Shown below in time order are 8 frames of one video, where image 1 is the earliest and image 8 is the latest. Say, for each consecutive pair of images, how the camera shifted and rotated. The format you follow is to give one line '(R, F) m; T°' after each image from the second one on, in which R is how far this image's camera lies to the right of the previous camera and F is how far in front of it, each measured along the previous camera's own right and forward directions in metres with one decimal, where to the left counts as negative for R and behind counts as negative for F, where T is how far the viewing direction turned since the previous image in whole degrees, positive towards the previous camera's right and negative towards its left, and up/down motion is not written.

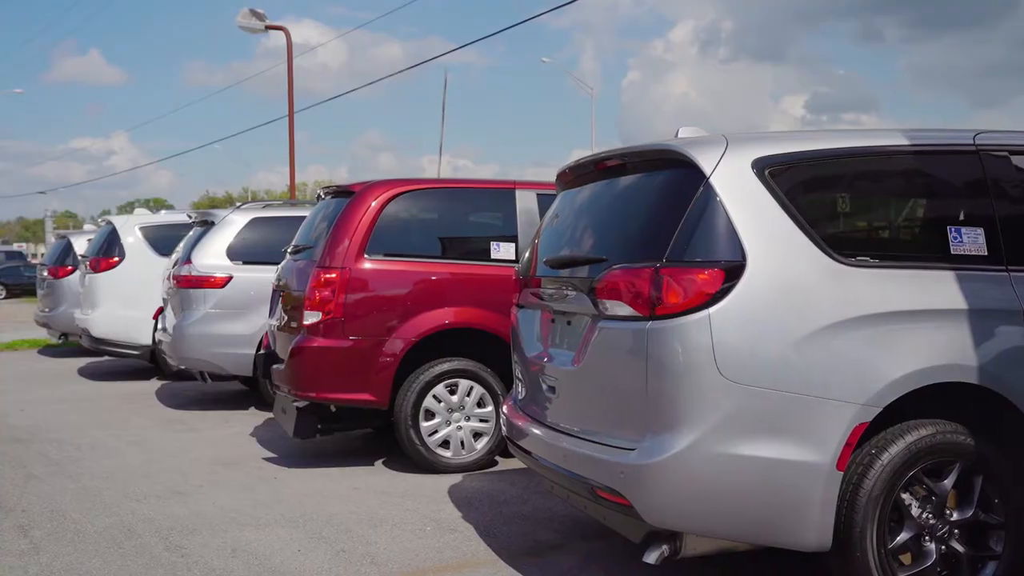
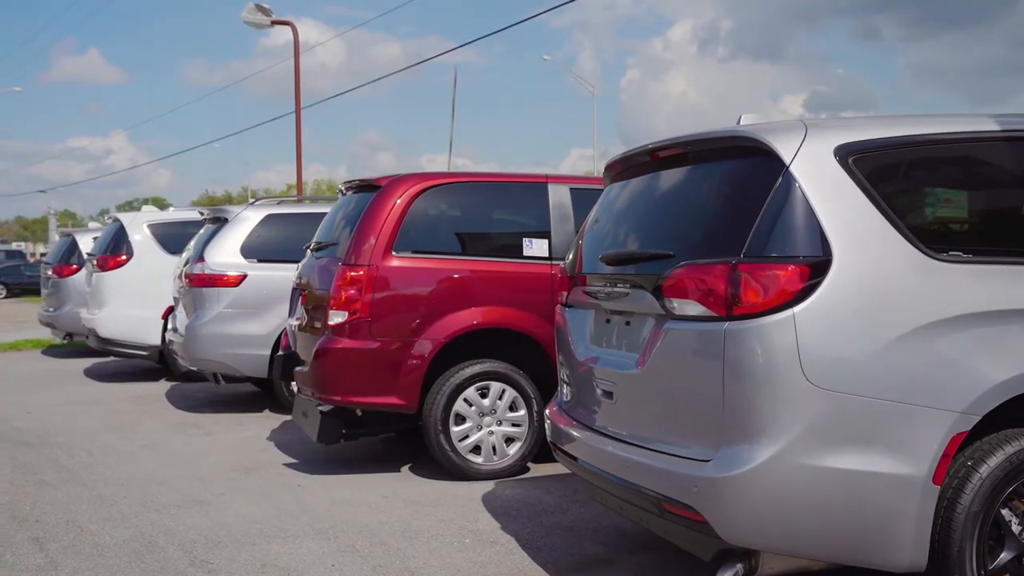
(-0.2, +0.3) m; 0°
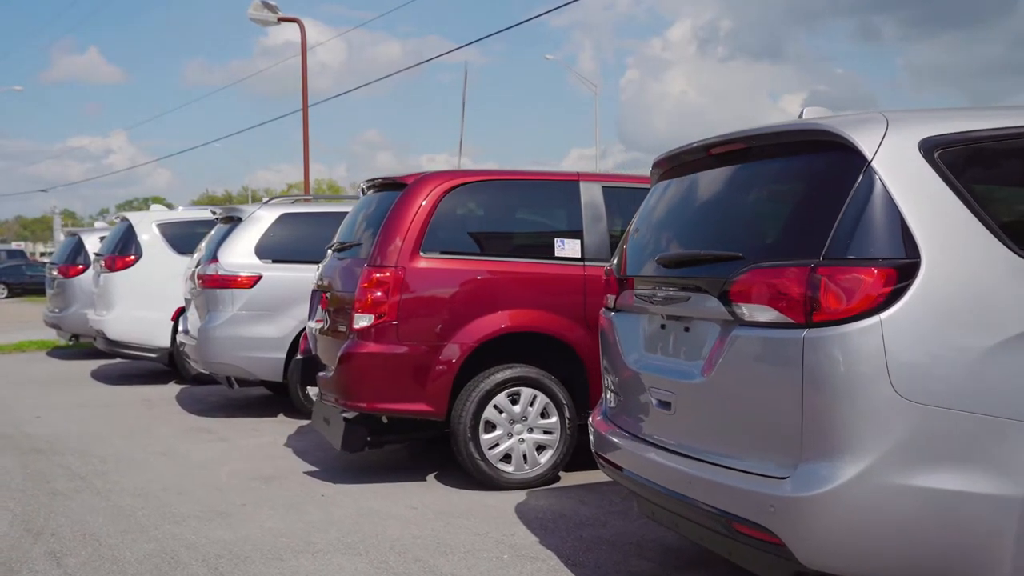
(-0.2, +0.2) m; 0°
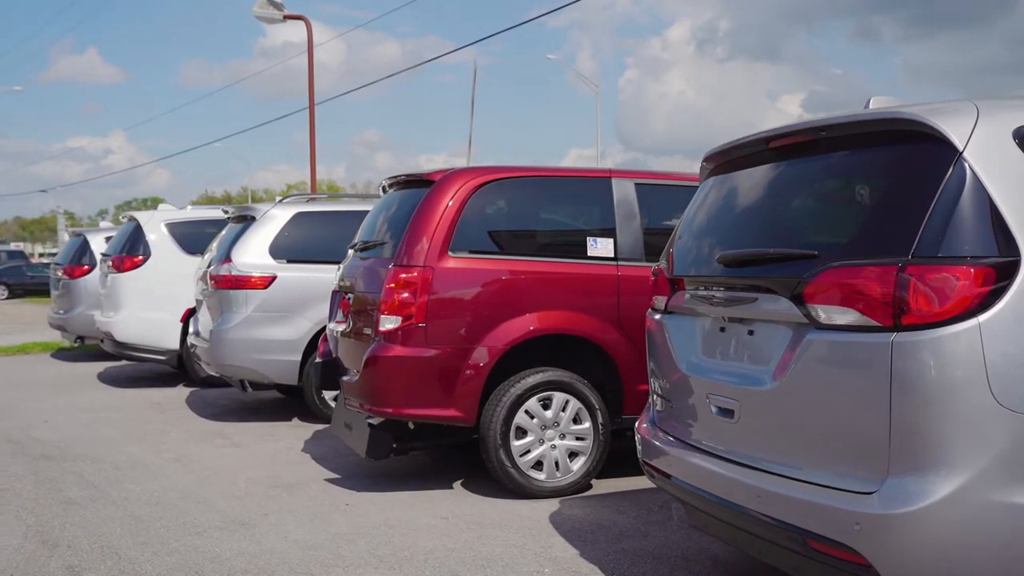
(-0.2, +0.2) m; 0°
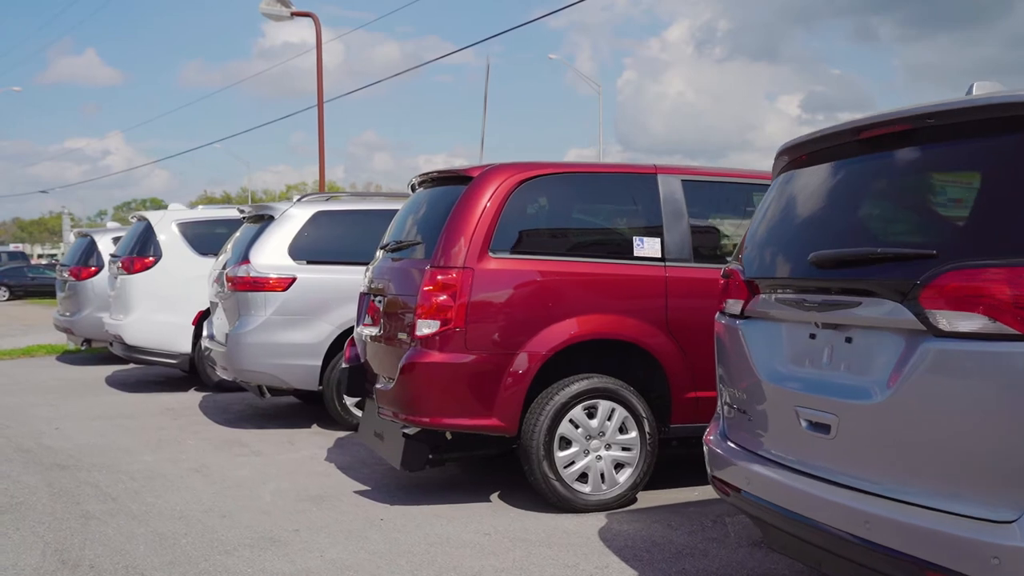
(-0.3, +0.3) m; 0°
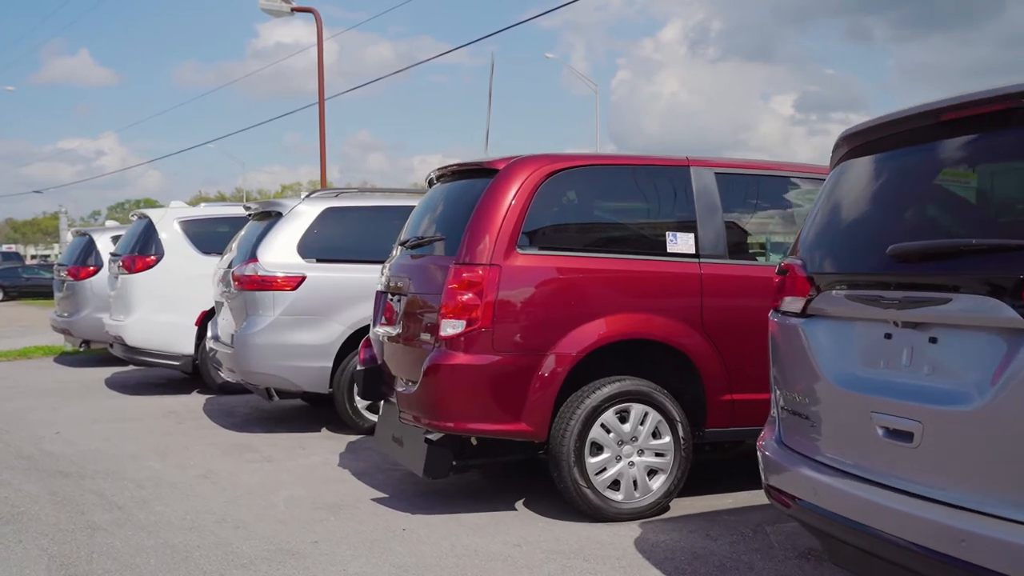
(-0.2, +0.3) m; 0°
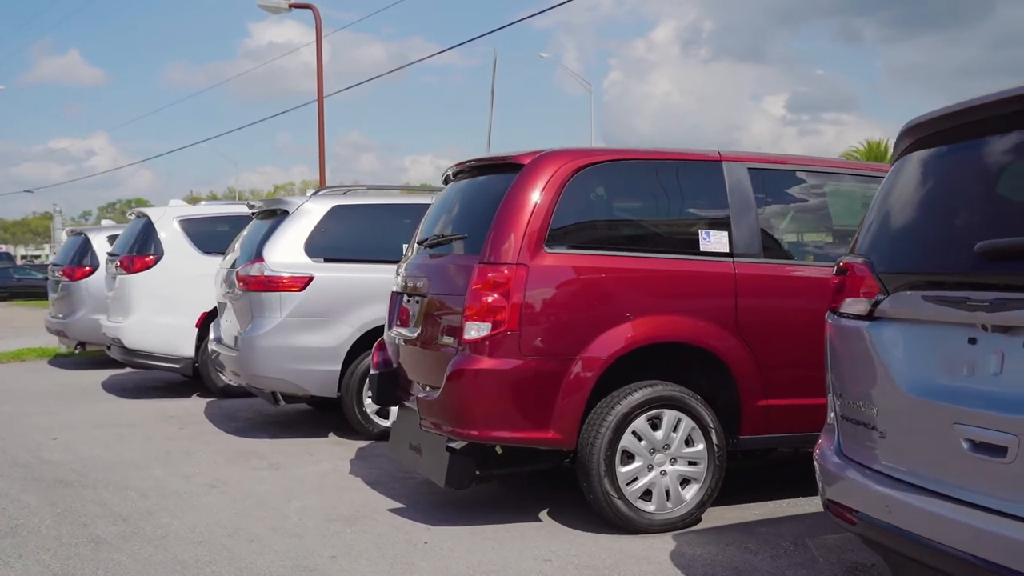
(-0.2, +0.2) m; 0°
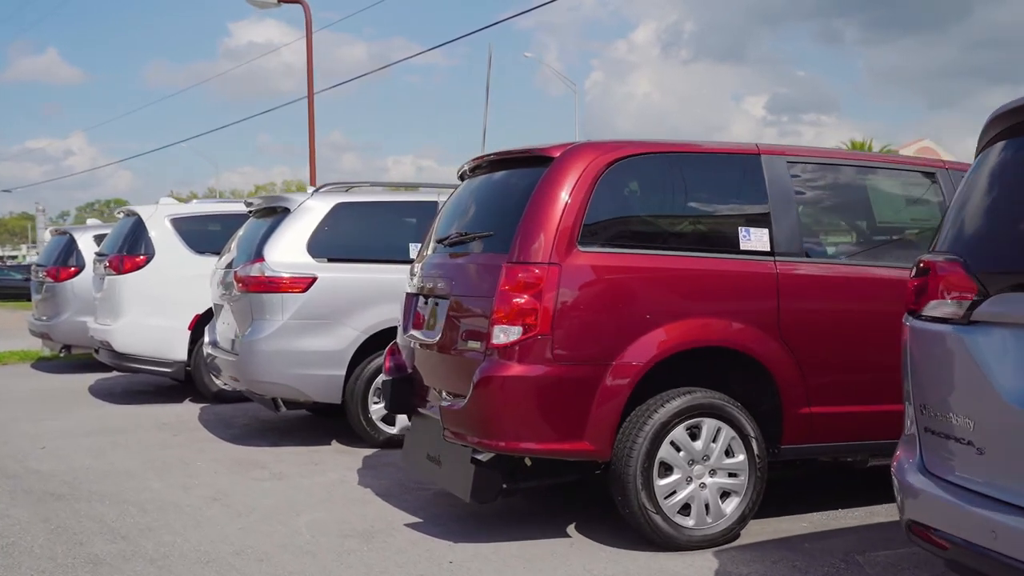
(-0.2, +0.3) m; +1°
